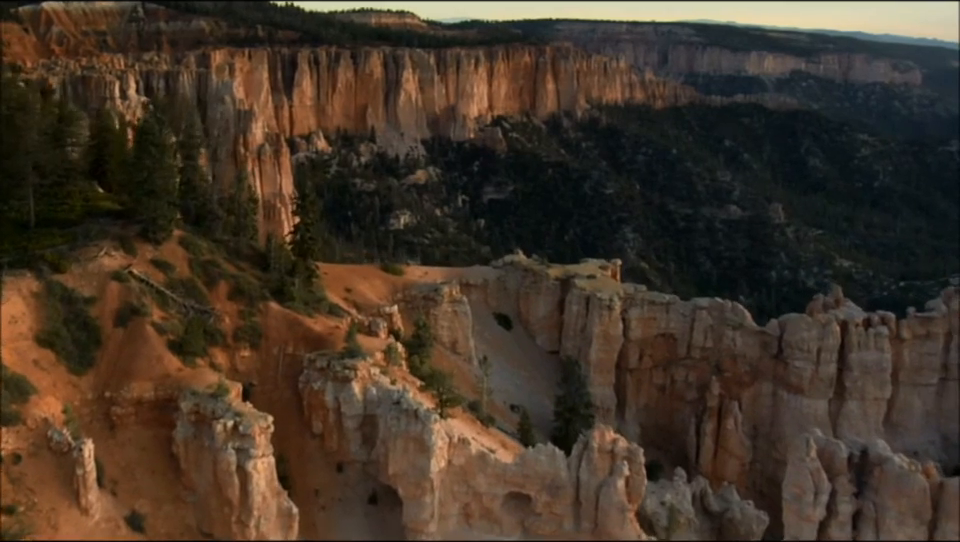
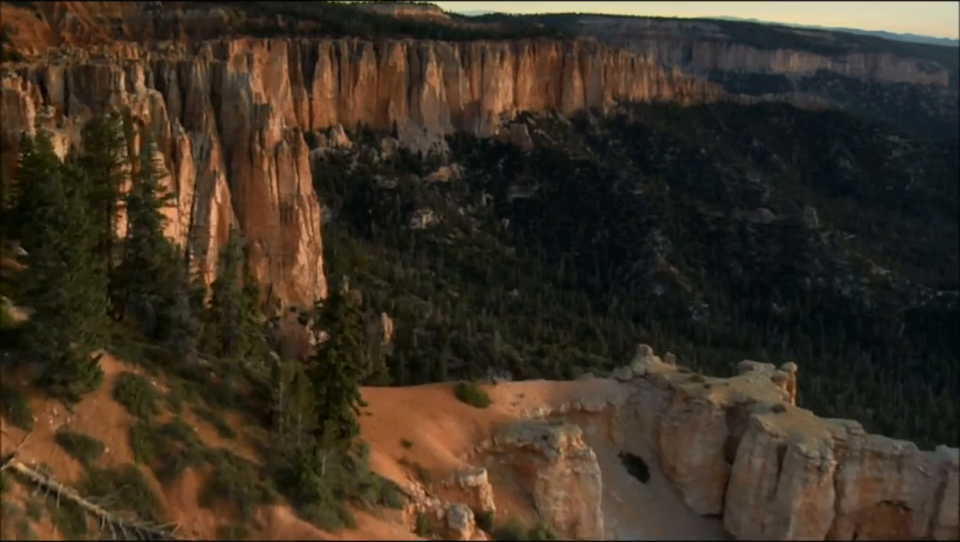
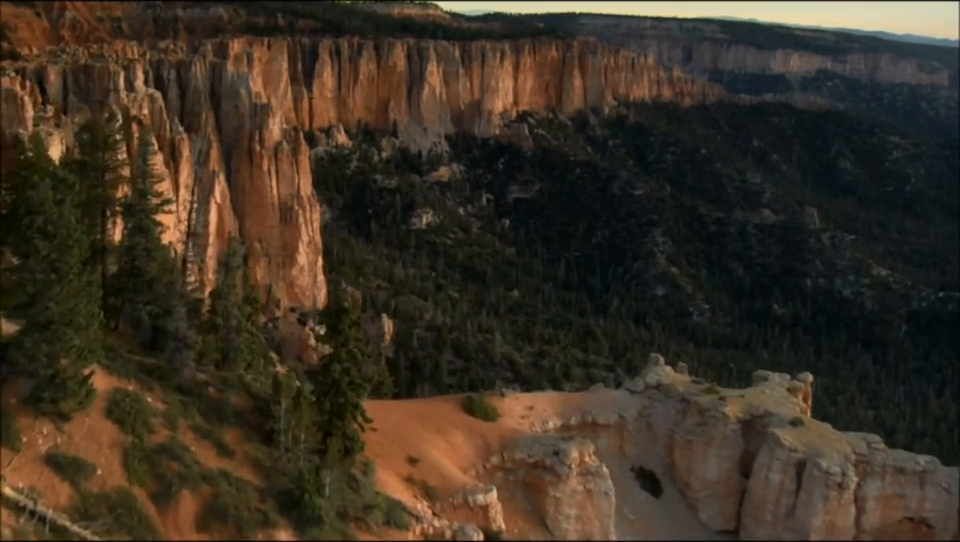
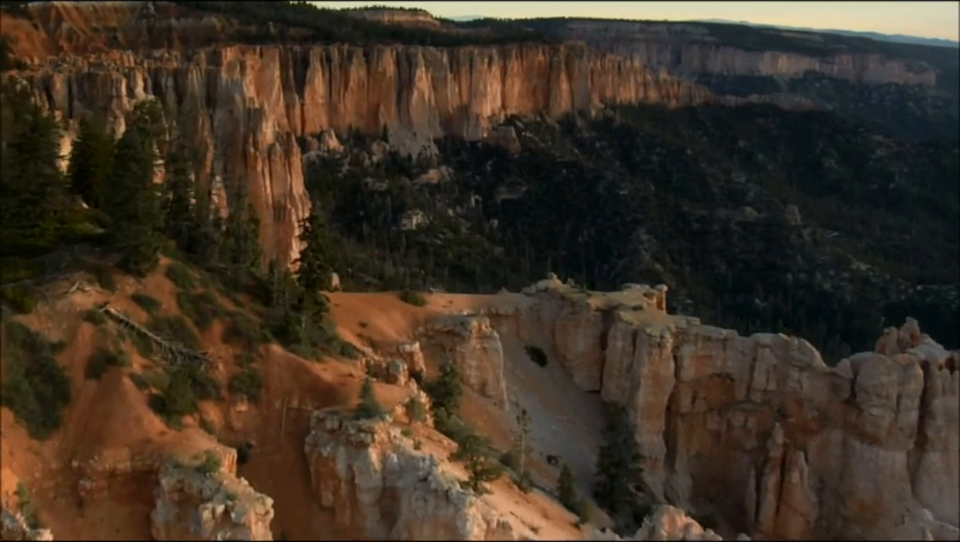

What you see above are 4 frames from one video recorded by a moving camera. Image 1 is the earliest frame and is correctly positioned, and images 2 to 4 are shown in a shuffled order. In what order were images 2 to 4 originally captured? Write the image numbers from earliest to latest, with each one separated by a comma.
4, 2, 3
